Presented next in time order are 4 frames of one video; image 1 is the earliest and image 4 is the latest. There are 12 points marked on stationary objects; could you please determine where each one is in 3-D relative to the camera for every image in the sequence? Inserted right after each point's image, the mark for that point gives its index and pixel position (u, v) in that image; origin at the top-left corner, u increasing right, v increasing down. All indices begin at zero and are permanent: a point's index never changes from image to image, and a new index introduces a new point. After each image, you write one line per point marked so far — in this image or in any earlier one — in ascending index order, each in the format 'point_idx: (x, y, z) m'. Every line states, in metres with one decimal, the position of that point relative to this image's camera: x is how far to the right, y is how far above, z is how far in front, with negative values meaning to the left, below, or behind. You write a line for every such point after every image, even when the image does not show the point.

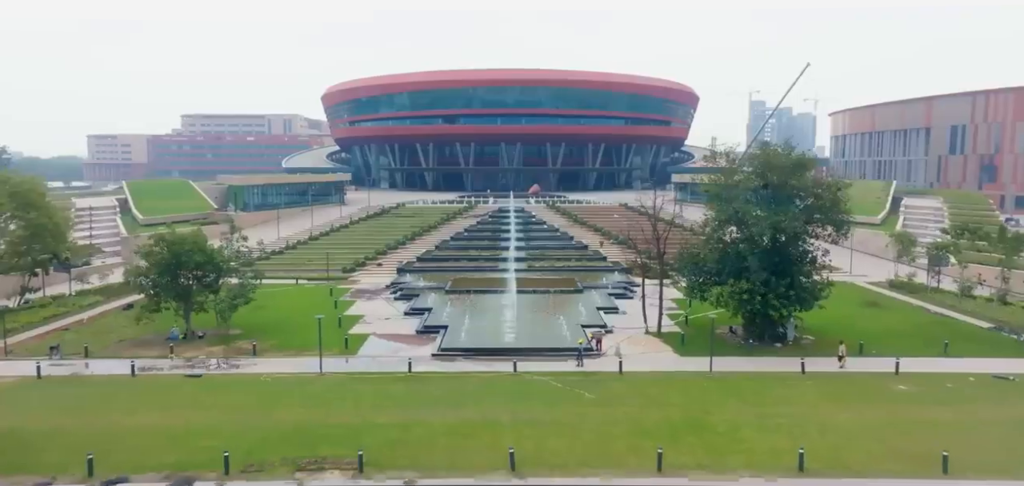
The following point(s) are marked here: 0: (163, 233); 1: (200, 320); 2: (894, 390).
0: (-9.6, +0.2, +18.3) m
1: (-9.3, -2.3, +19.9) m
2: (+8.2, -3.1, +14.2) m
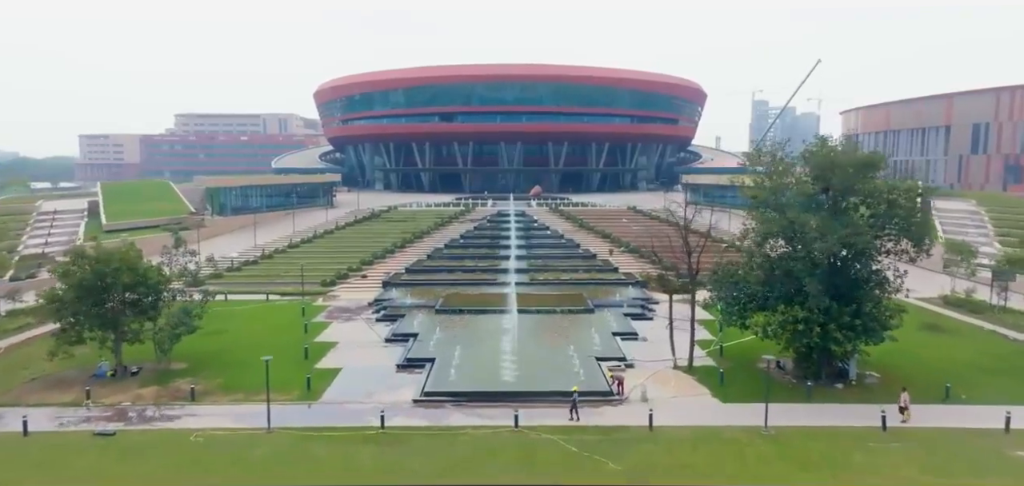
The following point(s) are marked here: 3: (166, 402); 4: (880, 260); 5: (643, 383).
0: (-9.6, -0.1, +15.0) m
1: (-9.3, -2.7, +16.5) m
2: (+8.2, -3.5, +10.9) m
3: (-7.2, -3.3, +13.8) m
4: (+8.0, -0.4, +14.5) m
5: (+2.9, -3.1, +14.8) m
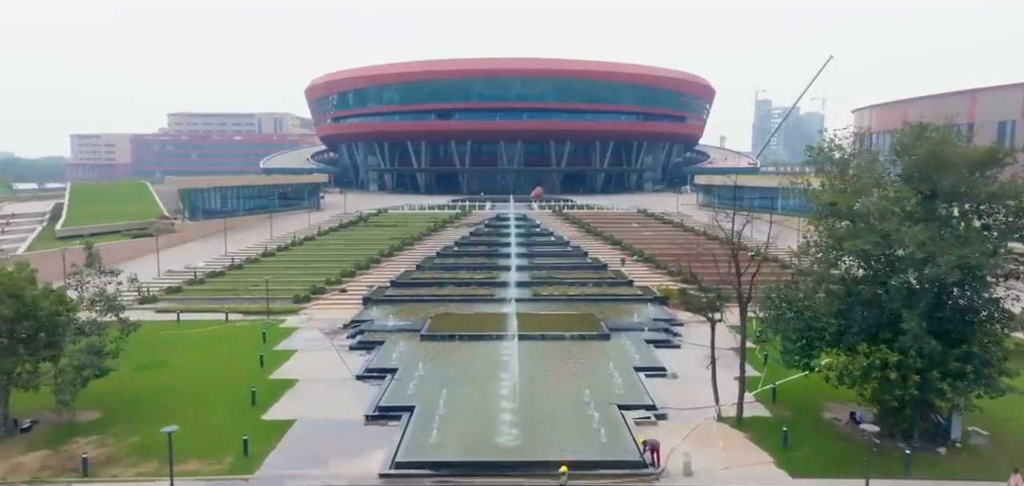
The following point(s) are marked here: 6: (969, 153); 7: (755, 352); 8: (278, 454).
0: (-9.6, -0.5, +11.5) m
1: (-9.3, -3.1, +13.1) m
2: (+8.2, -3.9, +7.5) m
3: (-7.2, -3.6, +10.4) m
4: (+8.0, -0.7, +11.0) m
5: (+2.9, -3.5, +11.4) m
6: (+7.2, +1.4, +10.5) m
7: (+5.8, -2.6, +16.1) m
8: (-3.9, -3.6, +11.3) m
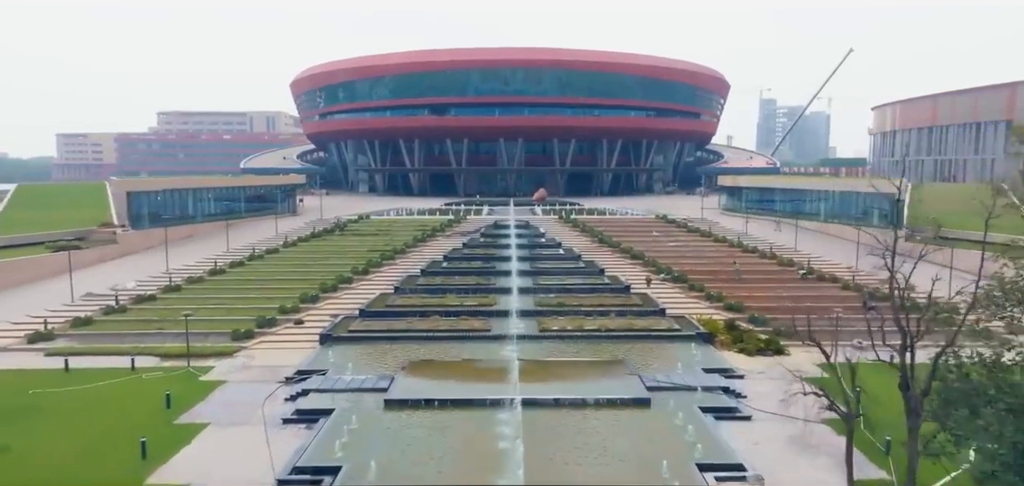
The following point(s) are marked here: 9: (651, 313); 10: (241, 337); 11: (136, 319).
0: (-9.6, -1.0, +6.4) m
1: (-9.3, -3.6, +7.9) m
2: (+8.2, -4.4, +2.3) m
3: (-7.1, -4.2, +5.2) m
4: (+8.0, -1.2, +5.8) m
5: (+2.9, -4.0, +6.2) m
6: (+7.2, +0.9, +5.3) m
7: (+5.9, -3.1, +10.9) m
8: (-3.9, -4.1, +6.1) m
9: (+4.0, -2.0, +19.5) m
10: (-7.2, -2.4, +17.7) m
11: (-10.7, -2.2, +19.1) m
